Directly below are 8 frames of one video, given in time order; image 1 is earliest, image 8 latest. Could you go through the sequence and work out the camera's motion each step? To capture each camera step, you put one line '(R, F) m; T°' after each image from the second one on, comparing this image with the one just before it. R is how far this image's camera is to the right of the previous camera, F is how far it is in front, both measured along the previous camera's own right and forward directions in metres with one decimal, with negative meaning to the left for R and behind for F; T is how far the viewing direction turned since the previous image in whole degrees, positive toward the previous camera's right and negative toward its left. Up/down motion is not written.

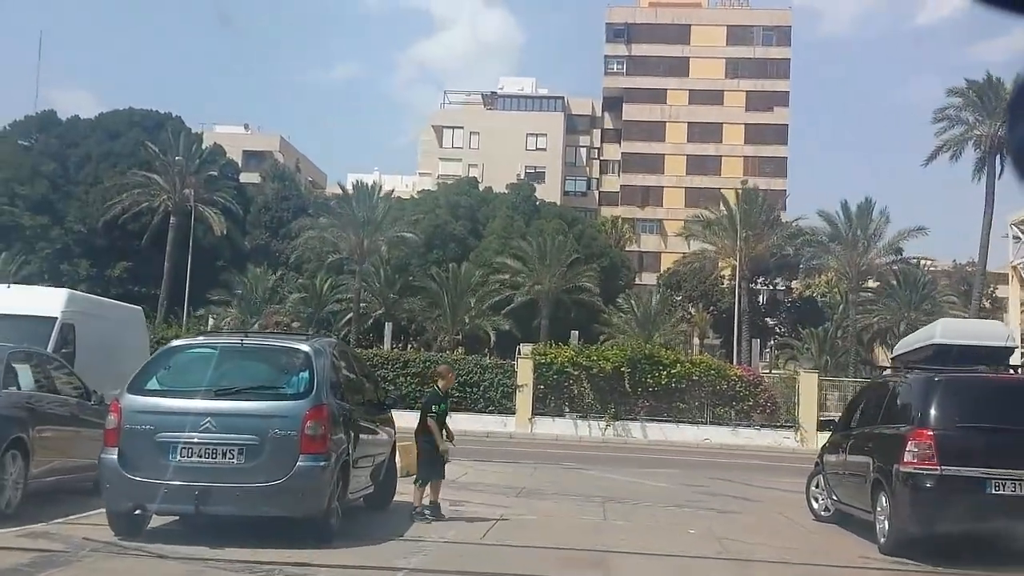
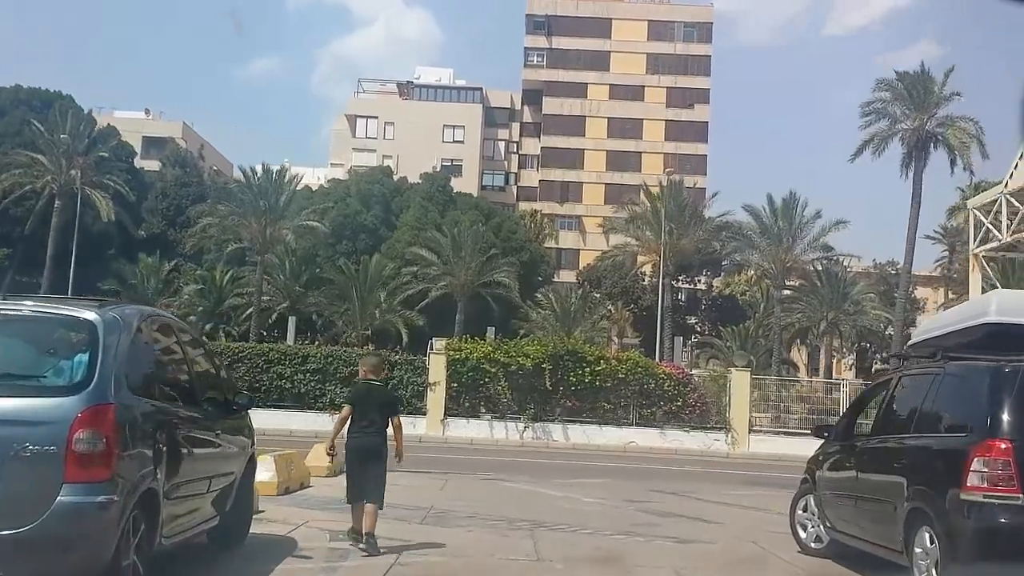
(+0.1, +2.7) m; +5°
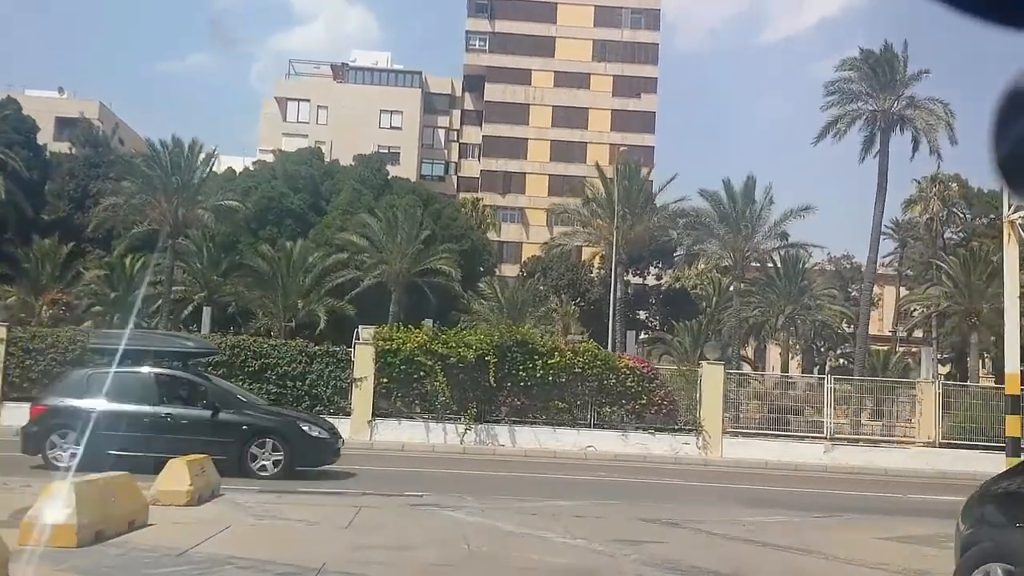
(0.0, +4.0) m; +3°
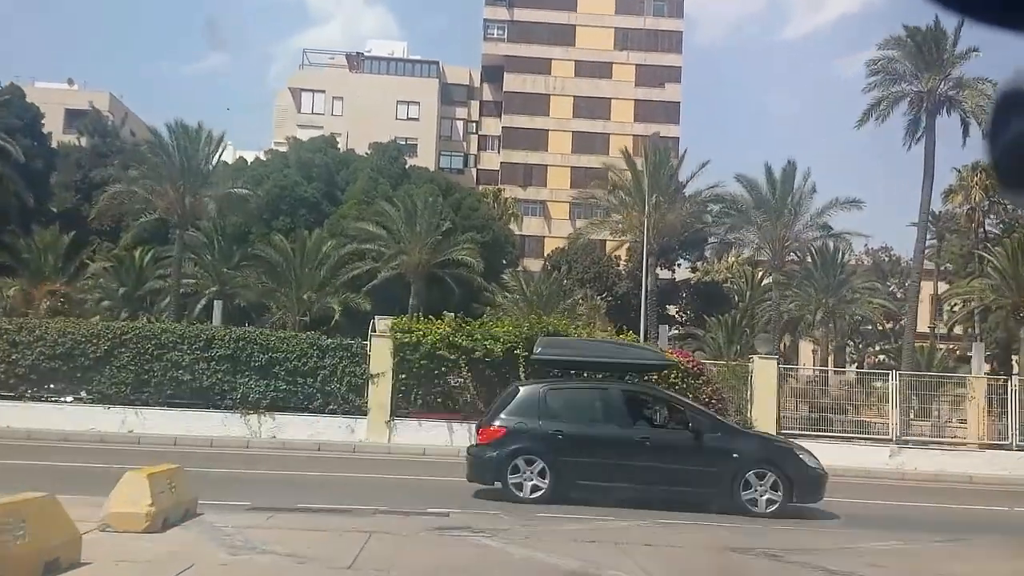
(-0.3, +2.3) m; -1°
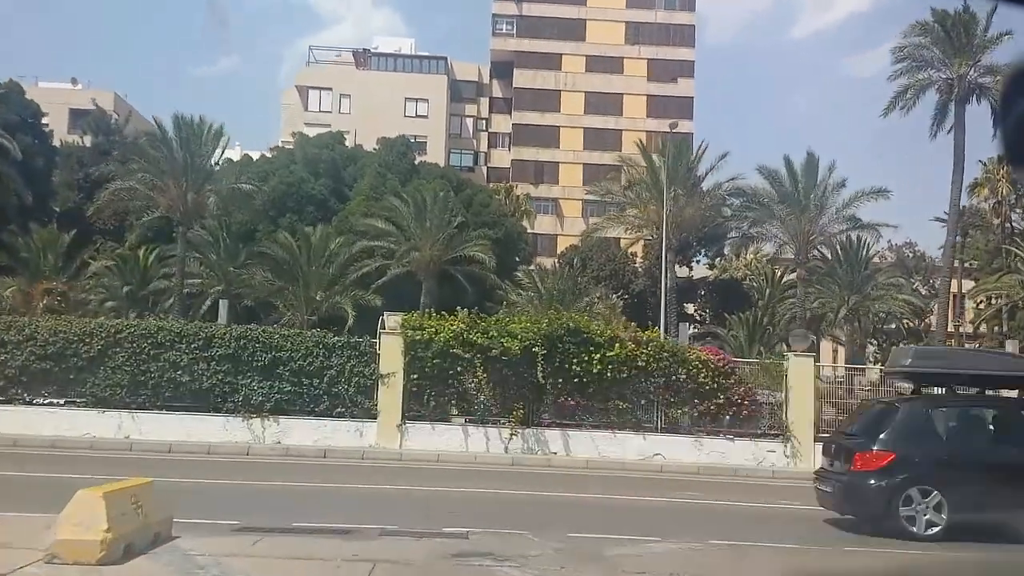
(-0.1, +1.4) m; -1°
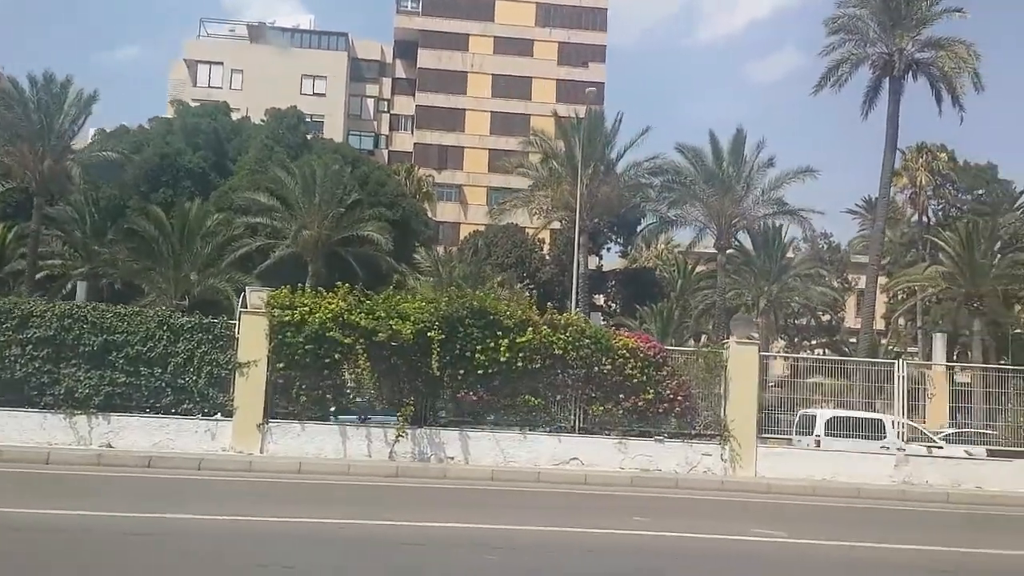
(+0.2, +3.7) m; +6°
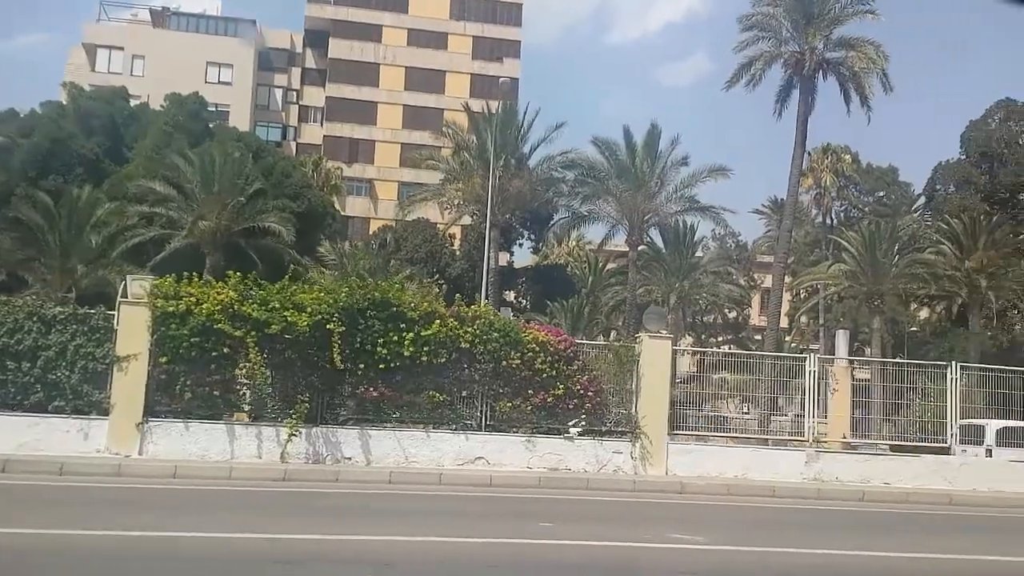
(+0.2, +0.9) m; +5°
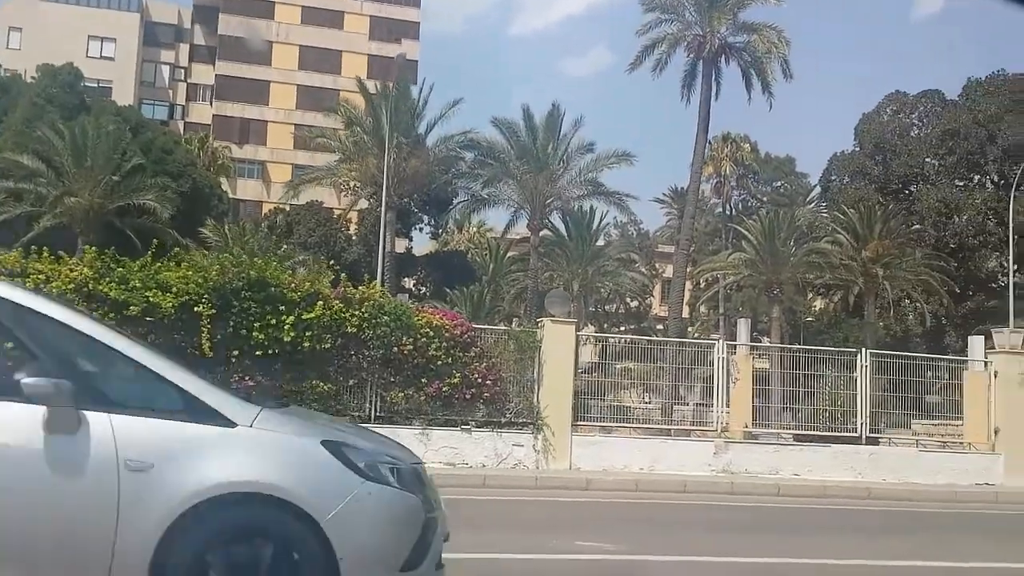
(+0.1, +1.3) m; +6°
